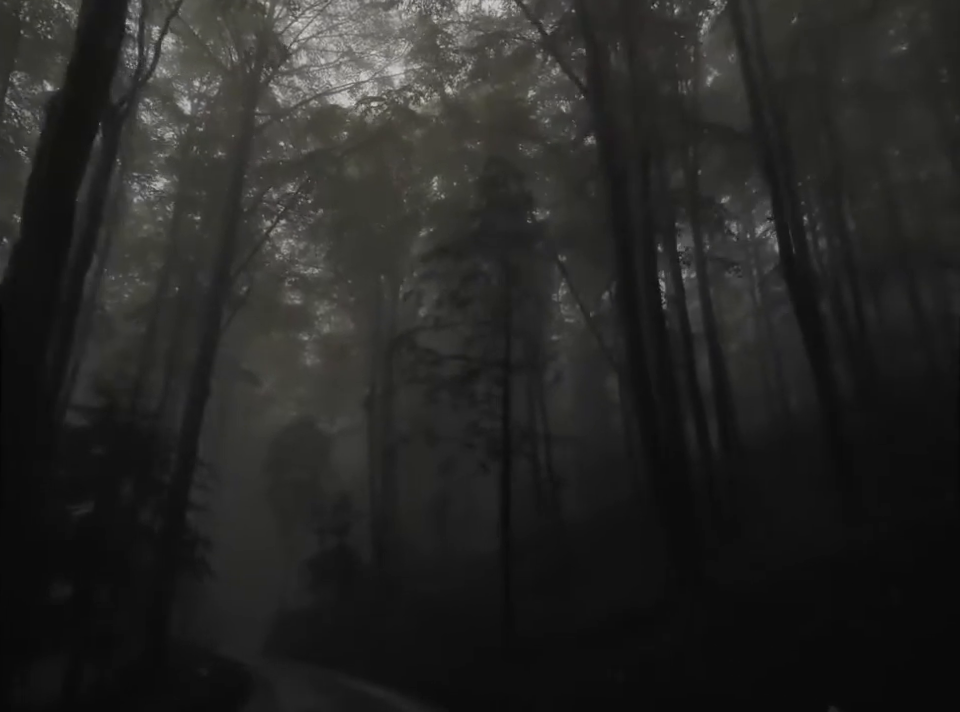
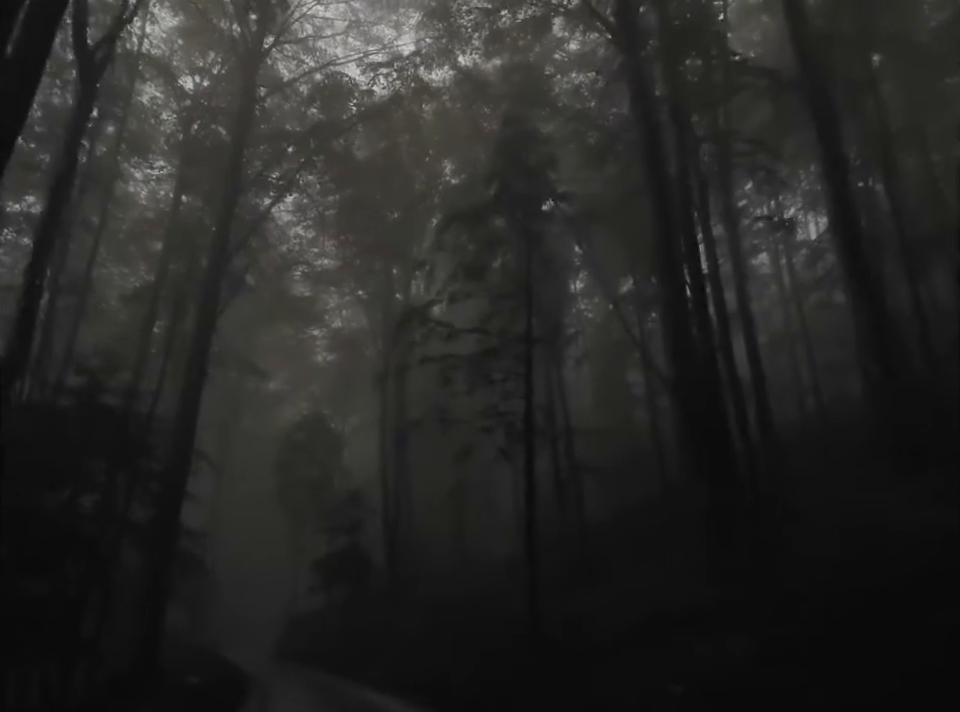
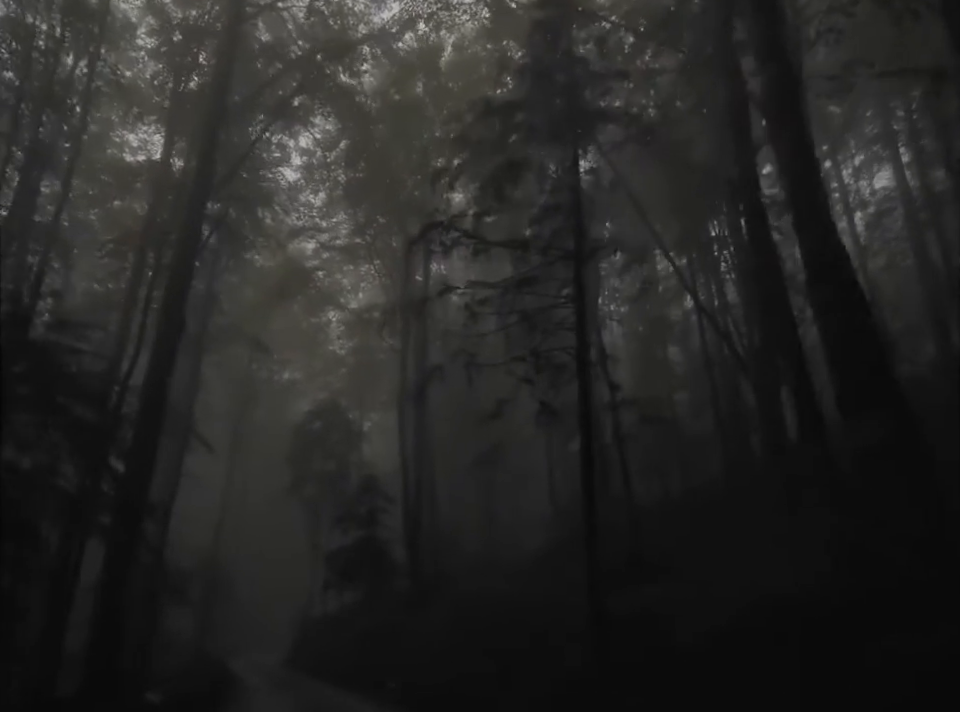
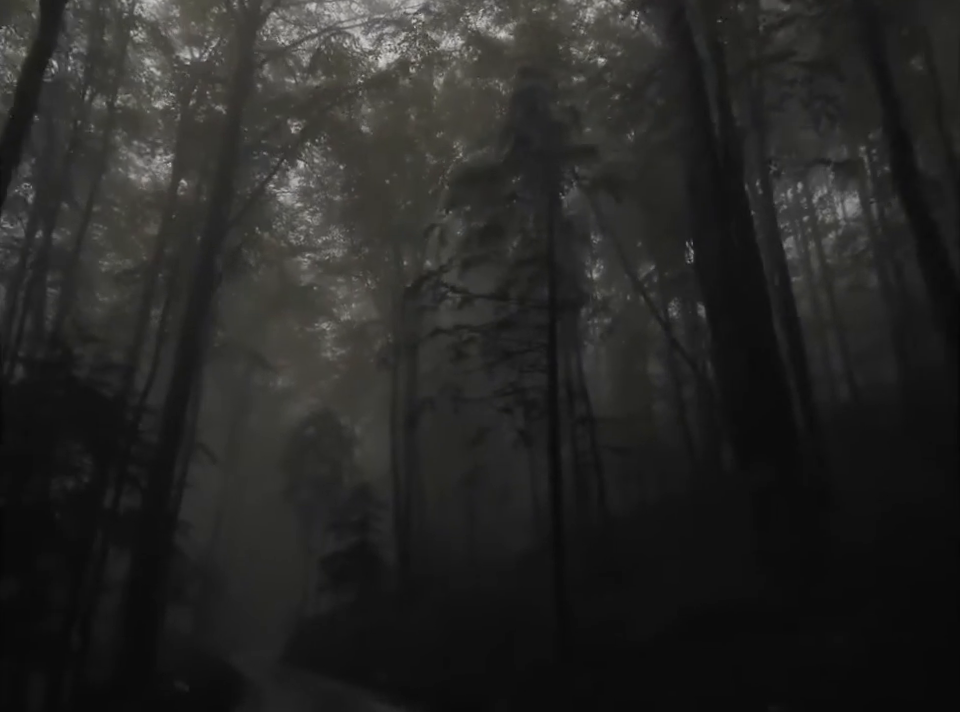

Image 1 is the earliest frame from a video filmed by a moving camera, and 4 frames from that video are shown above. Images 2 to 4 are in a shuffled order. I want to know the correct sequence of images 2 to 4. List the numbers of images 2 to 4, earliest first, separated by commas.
2, 4, 3
